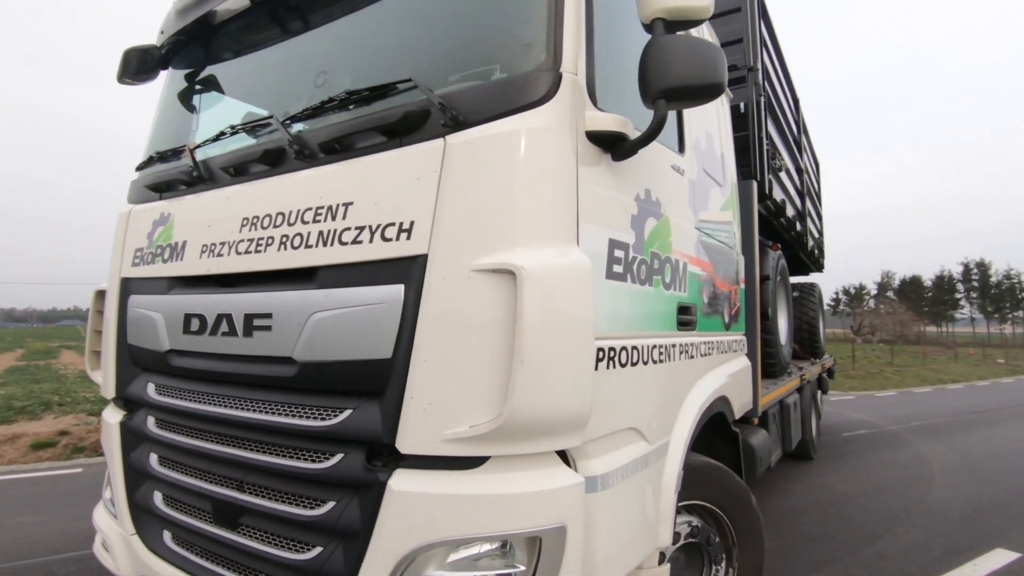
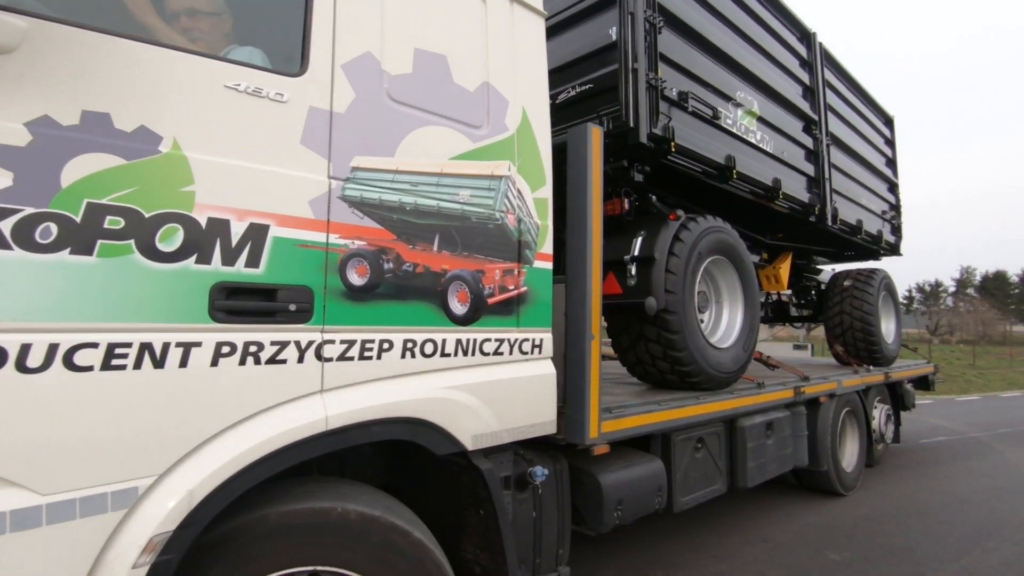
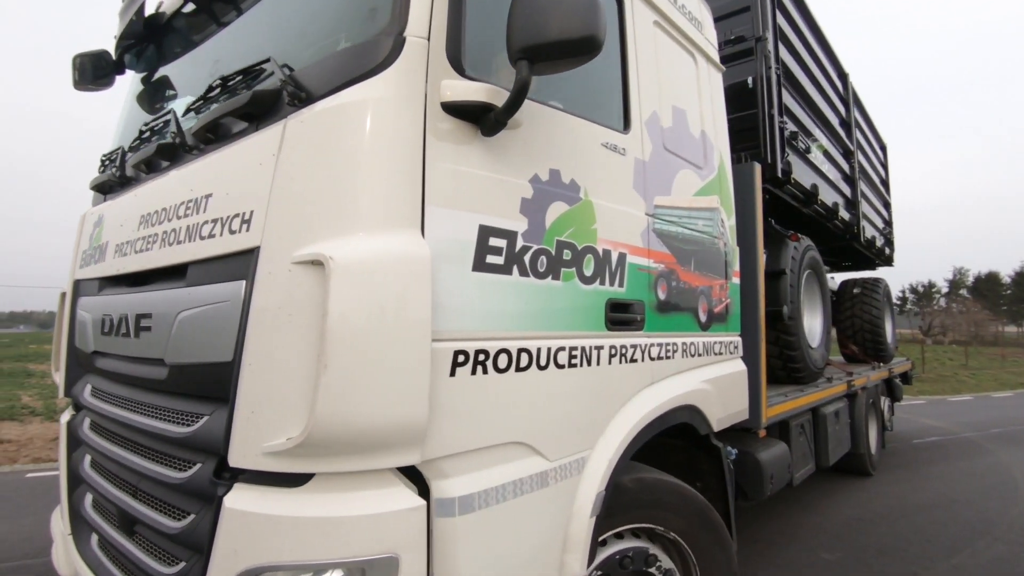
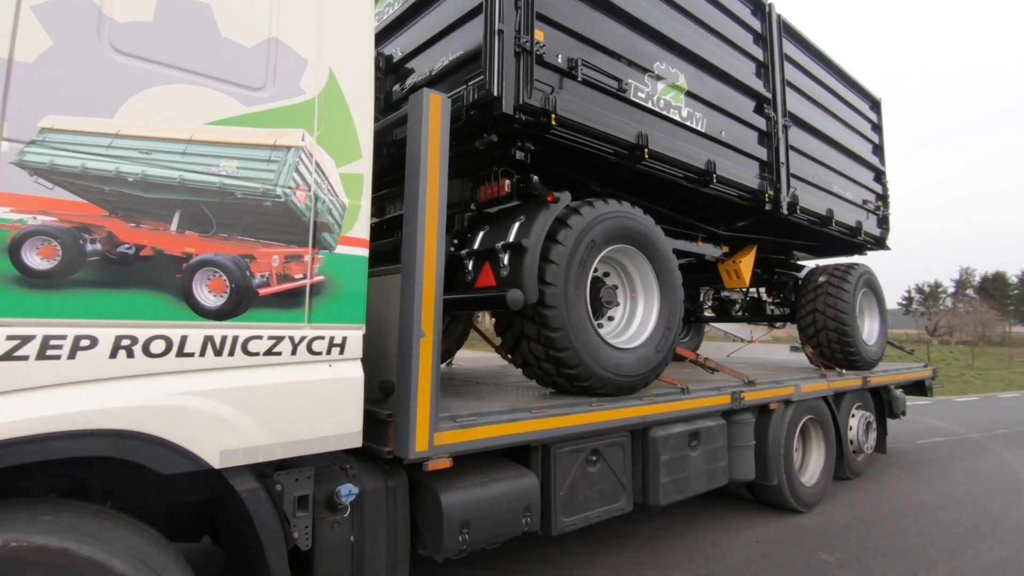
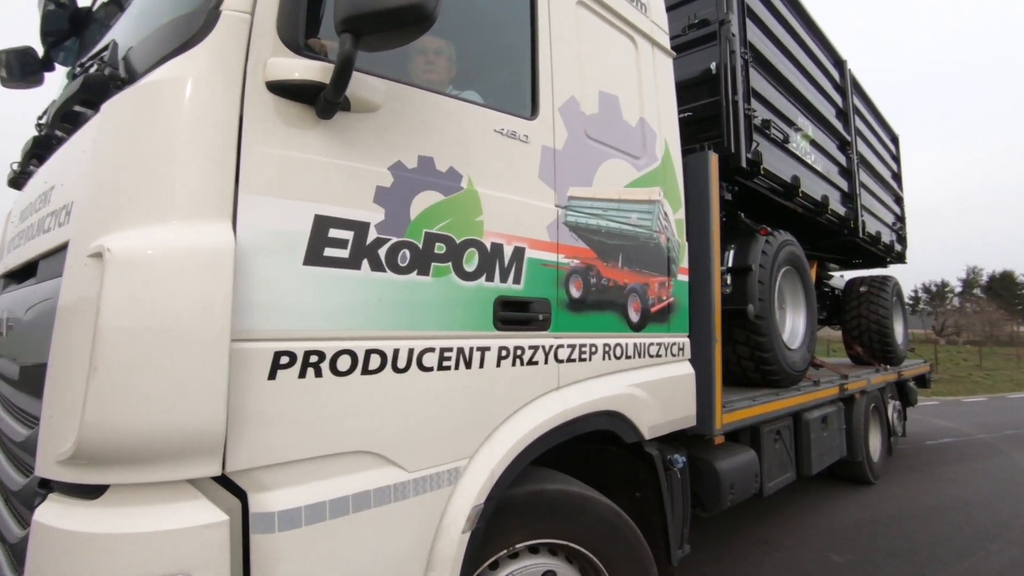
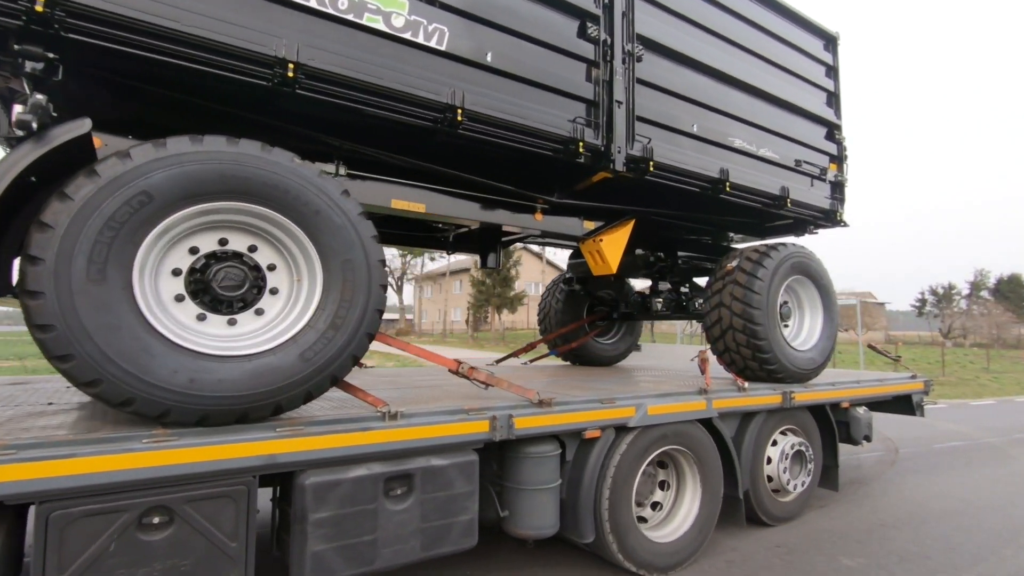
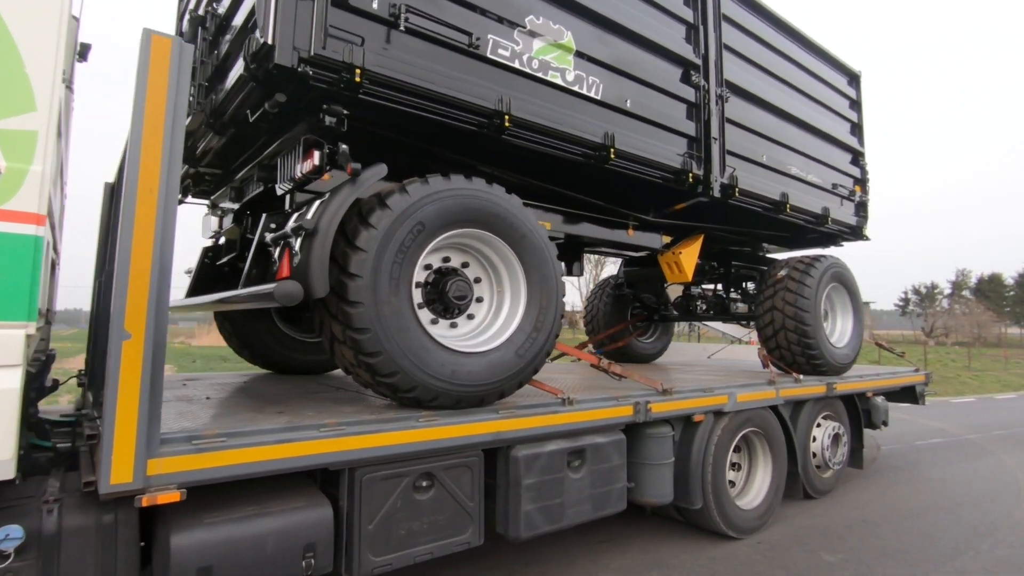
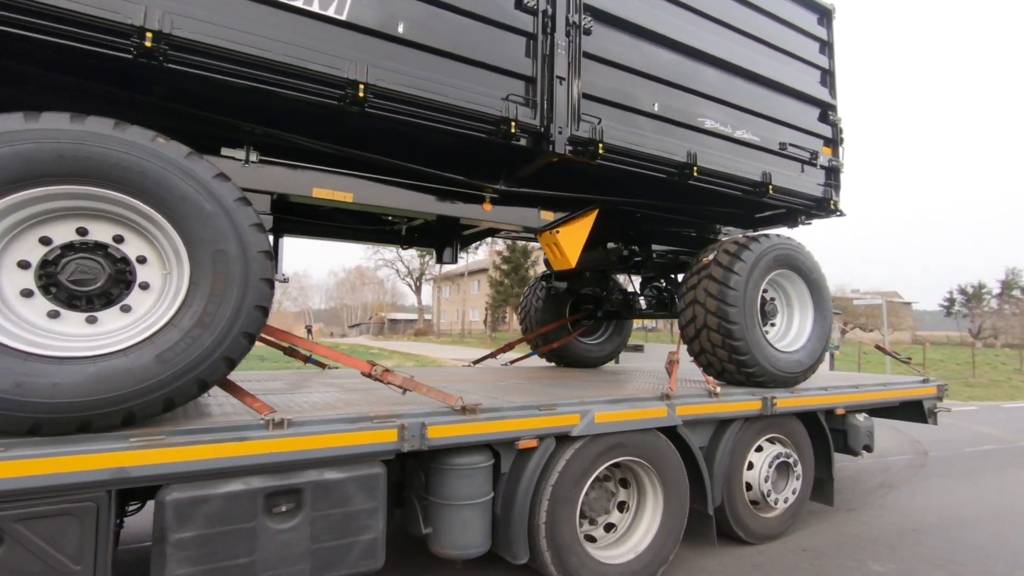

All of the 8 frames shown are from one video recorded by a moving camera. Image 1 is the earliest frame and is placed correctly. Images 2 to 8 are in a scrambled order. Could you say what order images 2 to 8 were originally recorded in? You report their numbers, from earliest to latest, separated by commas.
3, 5, 2, 4, 7, 6, 8
